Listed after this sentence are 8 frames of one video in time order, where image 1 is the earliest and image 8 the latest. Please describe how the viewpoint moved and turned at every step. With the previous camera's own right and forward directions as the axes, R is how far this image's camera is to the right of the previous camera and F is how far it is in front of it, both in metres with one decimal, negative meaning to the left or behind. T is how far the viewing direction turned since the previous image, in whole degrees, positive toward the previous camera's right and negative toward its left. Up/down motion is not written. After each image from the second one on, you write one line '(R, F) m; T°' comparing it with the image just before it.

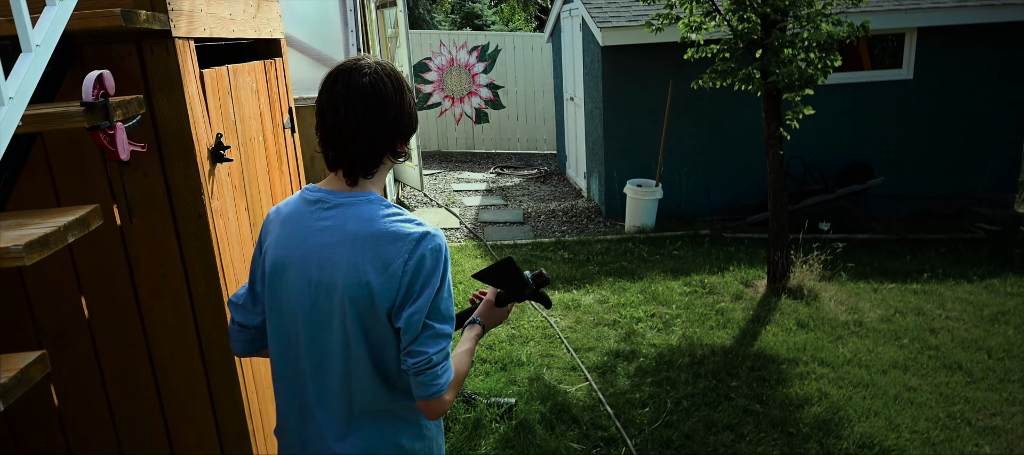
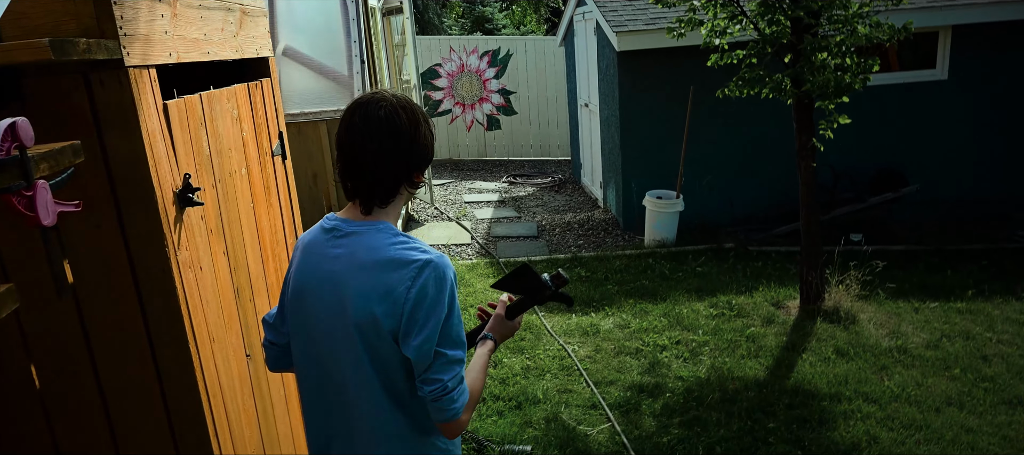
(0.0, +0.3) m; -1°
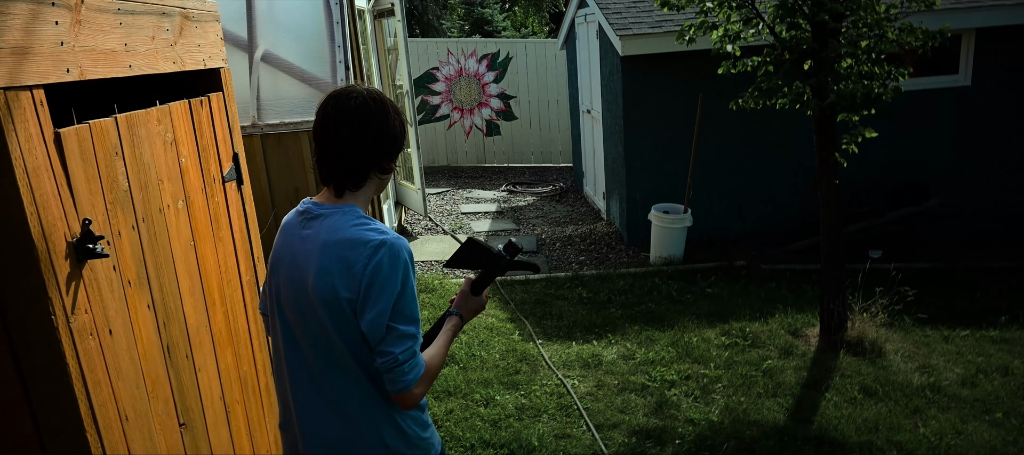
(+0.1, +0.4) m; 0°
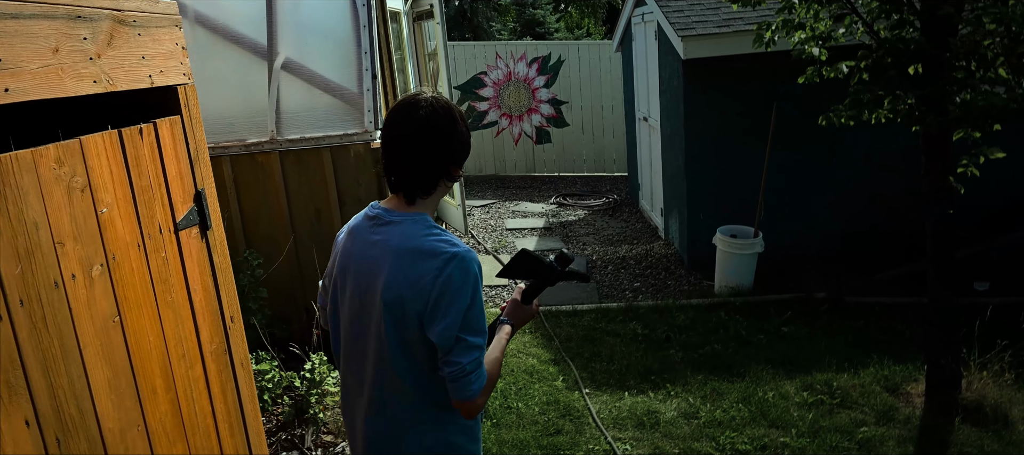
(+0.1, +0.6) m; -4°
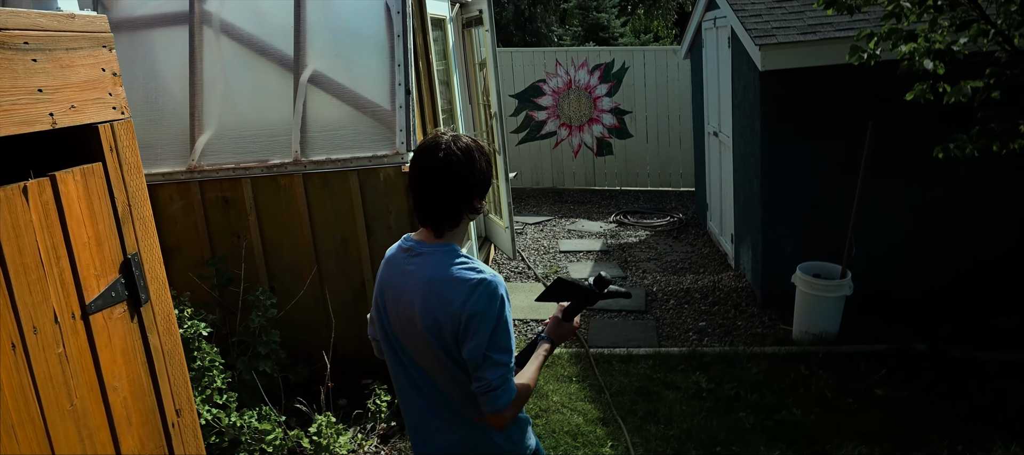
(+0.1, +0.6) m; -5°
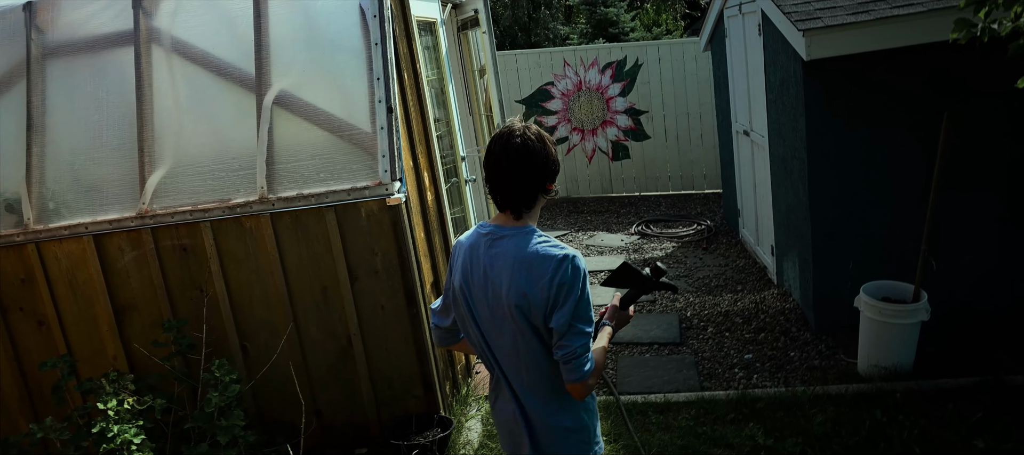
(0.0, +0.7) m; -1°
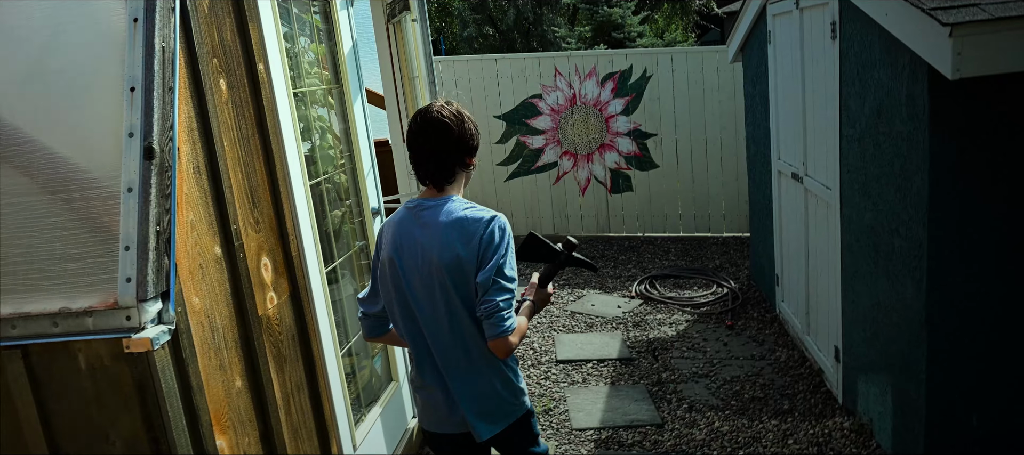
(+0.3, +1.9) m; 0°
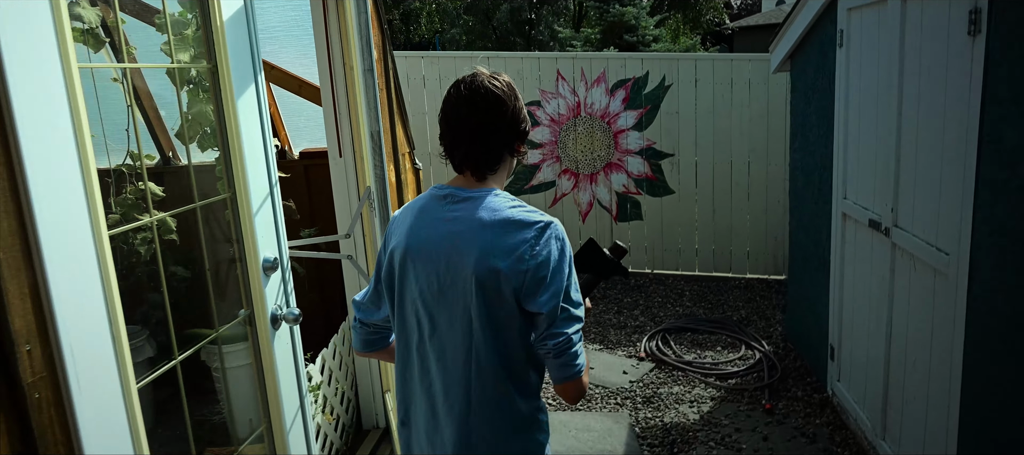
(+0.1, +1.2) m; 0°
